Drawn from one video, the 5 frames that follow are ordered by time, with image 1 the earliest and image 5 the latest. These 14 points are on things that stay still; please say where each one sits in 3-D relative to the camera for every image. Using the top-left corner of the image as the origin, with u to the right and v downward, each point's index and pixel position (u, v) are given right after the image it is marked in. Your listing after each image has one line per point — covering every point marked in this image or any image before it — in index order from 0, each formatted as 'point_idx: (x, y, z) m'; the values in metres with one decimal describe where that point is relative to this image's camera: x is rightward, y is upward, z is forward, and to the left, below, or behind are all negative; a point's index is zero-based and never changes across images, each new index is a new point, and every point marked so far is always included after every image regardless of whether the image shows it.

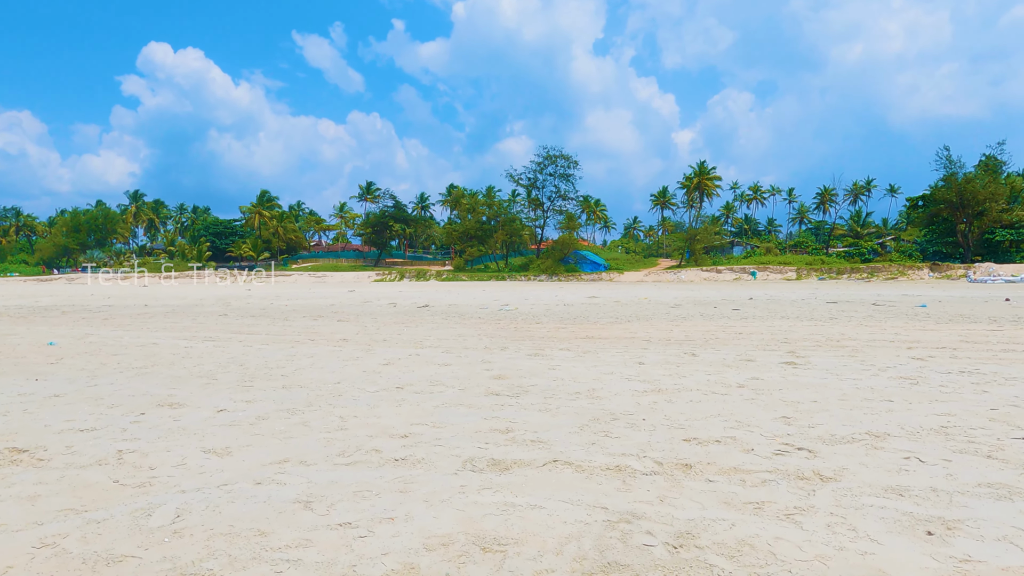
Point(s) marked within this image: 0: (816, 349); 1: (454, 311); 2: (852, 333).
0: (+2.9, -0.6, +6.4) m
1: (-1.2, -0.5, +13.3) m
2: (+4.3, -0.6, +8.2) m
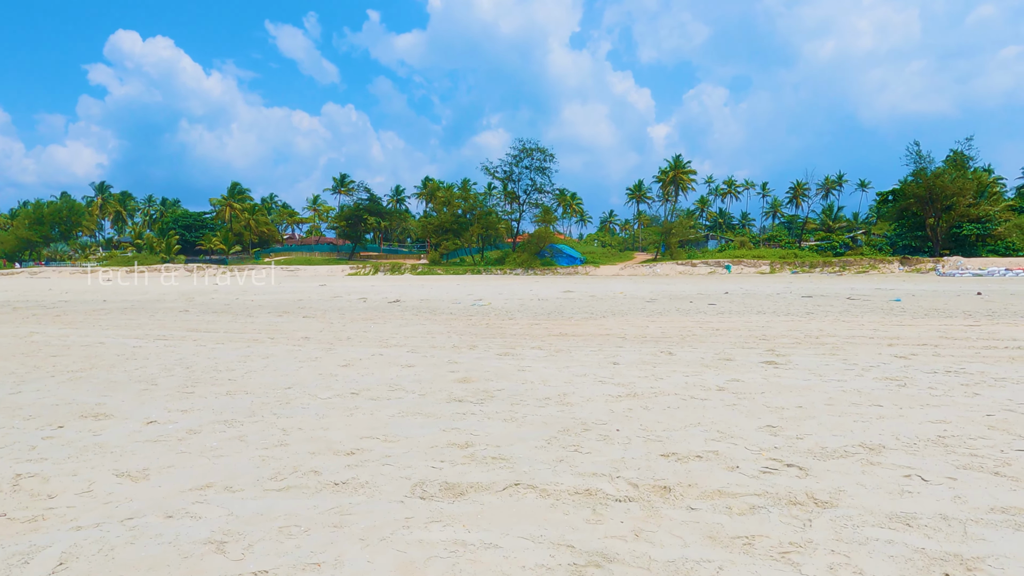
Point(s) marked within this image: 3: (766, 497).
0: (+2.7, -0.6, +6.2) m
1: (-1.7, -0.4, +12.9) m
2: (+3.9, -0.5, +8.1) m
3: (+0.8, -0.7, +2.2) m
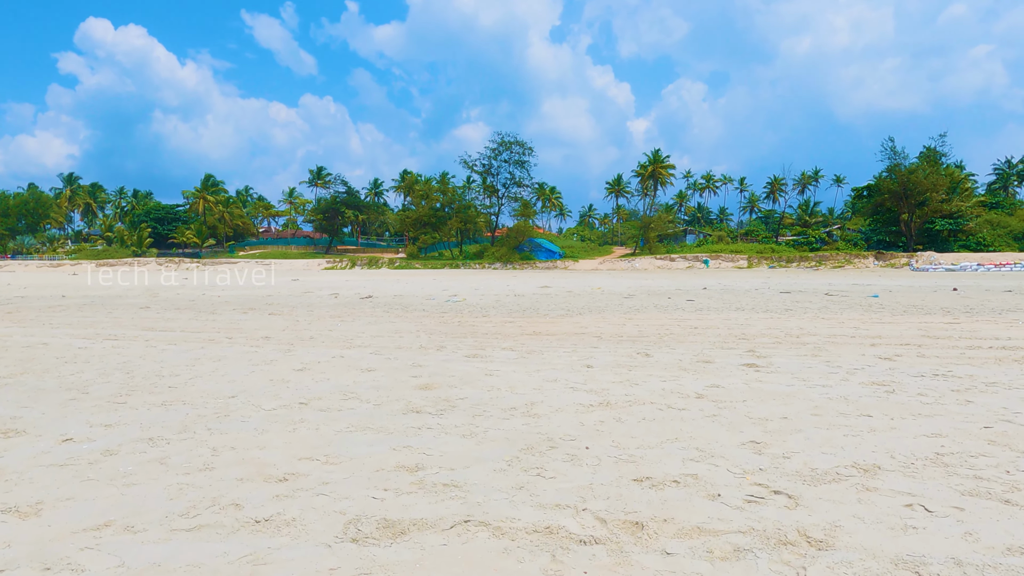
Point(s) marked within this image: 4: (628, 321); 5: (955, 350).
0: (+2.4, -0.5, +6.0) m
1: (-2.2, -0.3, +12.6) m
2: (+3.6, -0.5, +7.9) m
3: (+0.7, -0.7, +1.9) m
4: (+1.5, -0.4, +8.7) m
5: (+3.8, -0.5, +5.7) m
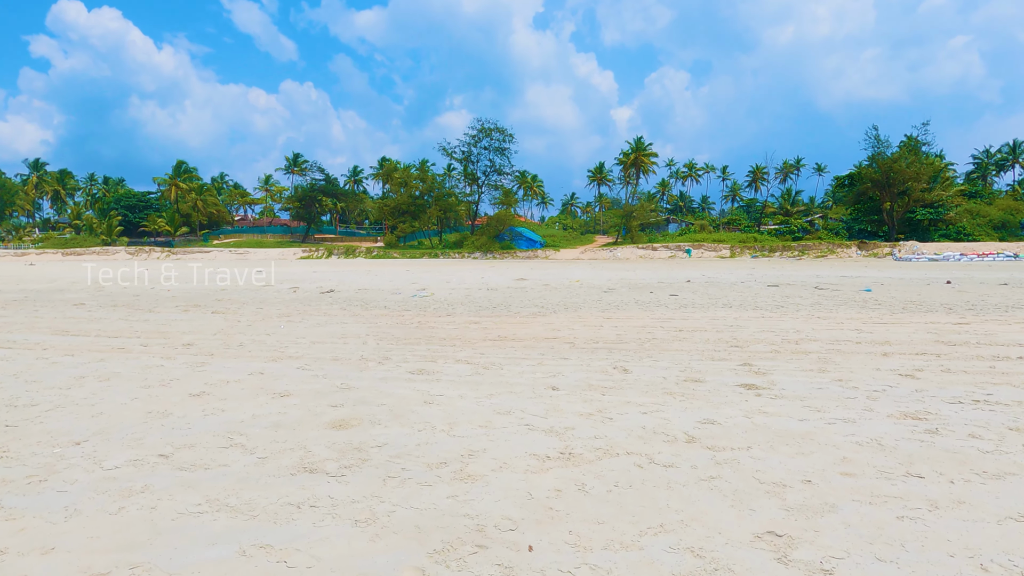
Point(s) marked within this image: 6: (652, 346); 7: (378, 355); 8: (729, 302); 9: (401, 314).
0: (+2.0, -0.5, +5.1) m
1: (-2.7, -0.2, +11.6) m
2: (+3.2, -0.4, +7.1) m
3: (+0.4, -0.8, +1.0) m
4: (+1.1, -0.4, +7.8) m
5: (+3.5, -0.5, +4.9) m
6: (+1.3, -0.5, +5.9) m
7: (-1.1, -0.6, +5.5) m
8: (+3.4, -0.2, +10.4) m
9: (-1.6, -0.4, +9.3) m
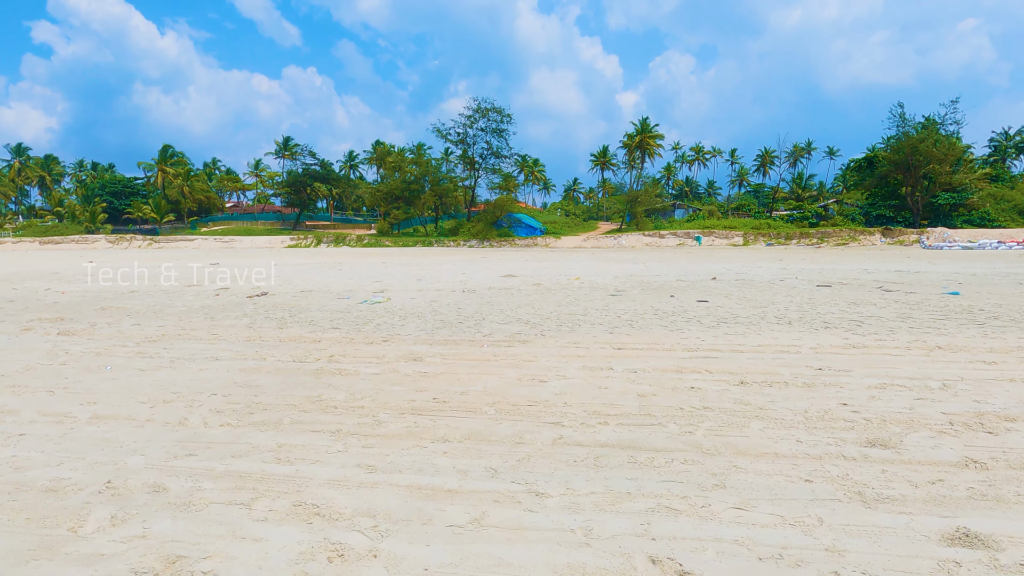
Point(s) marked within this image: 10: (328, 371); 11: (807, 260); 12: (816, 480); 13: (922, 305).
0: (+1.7, -0.7, +2.3) m
1: (-3.0, -0.3, +8.8) m
2: (+2.9, -0.6, +4.2) m
3: (+0.1, -1.1, -1.8) m
4: (+0.8, -0.5, +5.0) m
5: (+3.2, -0.7, +2.0) m
6: (+0.9, -0.7, +3.1) m
7: (-1.5, -0.7, +2.6) m
8: (+3.1, -0.3, +7.5) m
9: (-1.9, -0.5, +6.5) m
10: (-1.3, -0.6, +4.8) m
11: (+8.6, +0.8, +18.9) m
12: (+1.2, -0.7, +2.6) m
13: (+5.3, -0.2, +8.4) m
